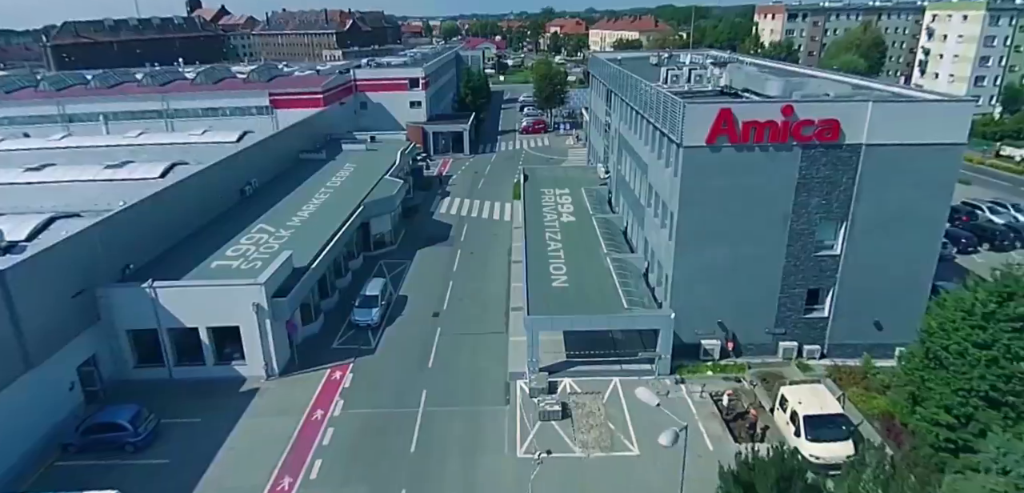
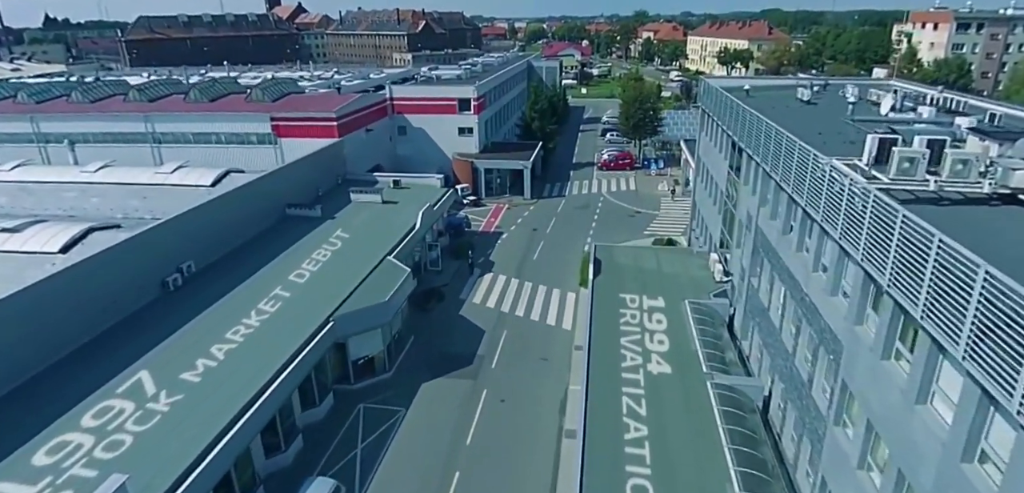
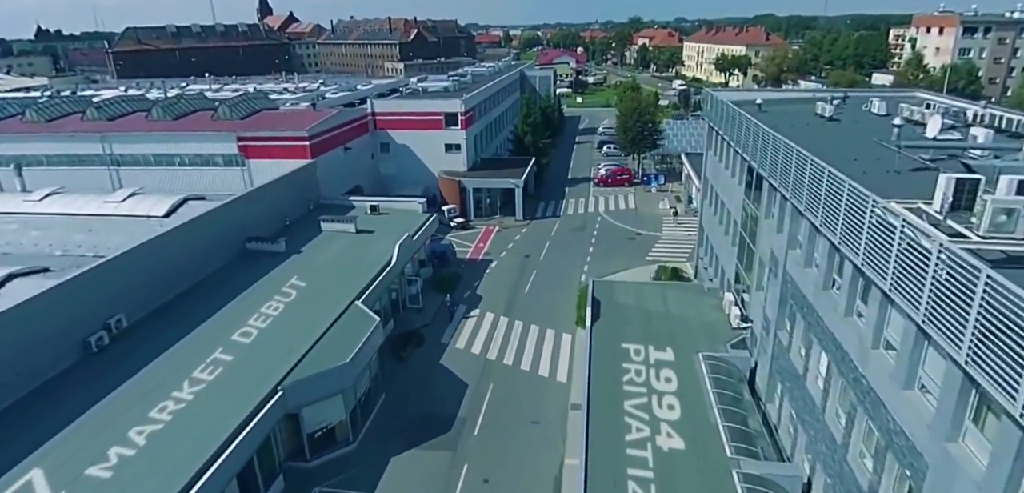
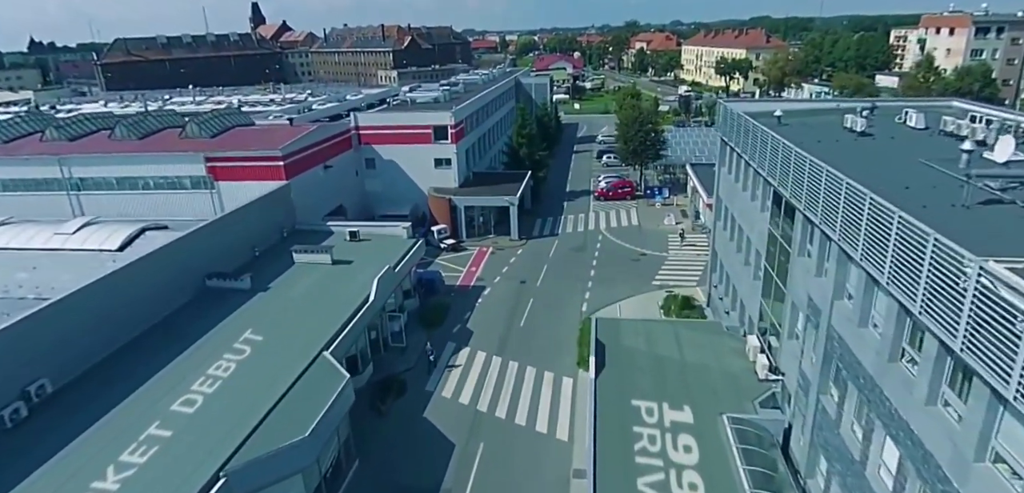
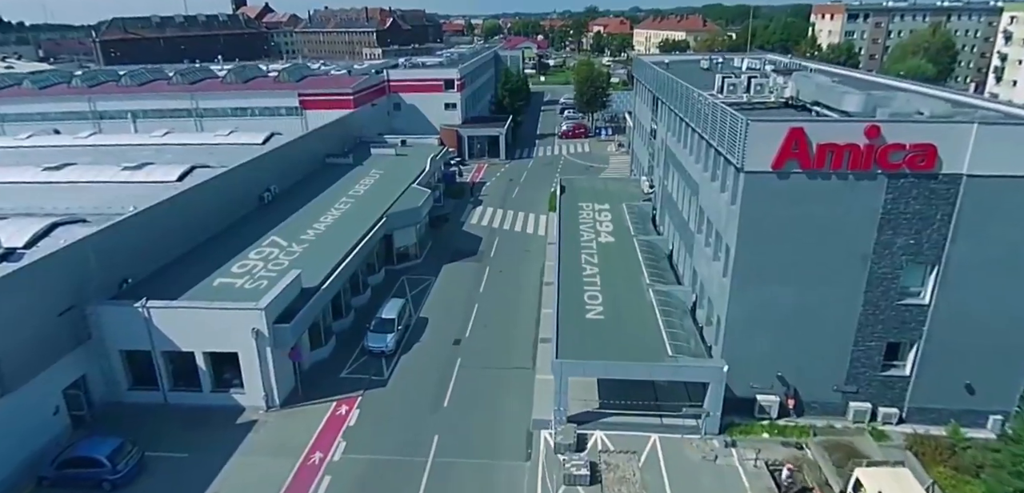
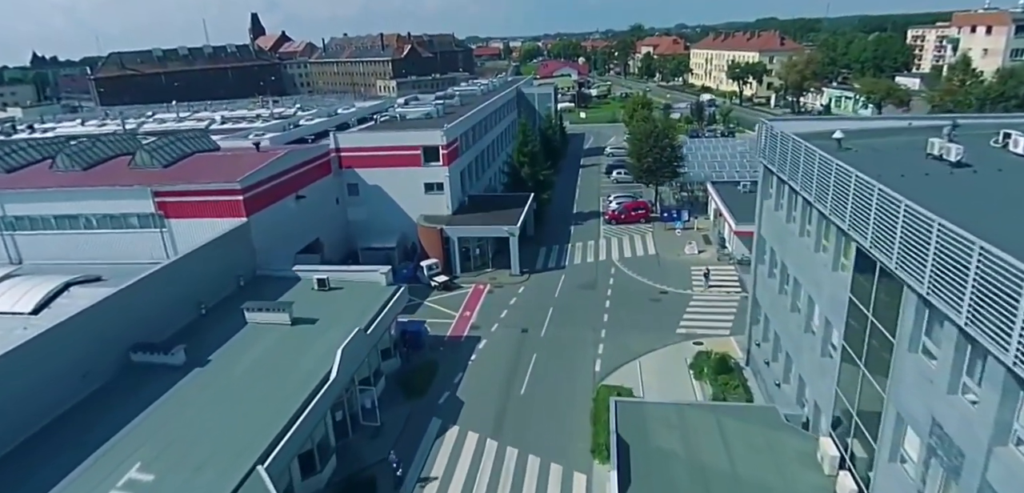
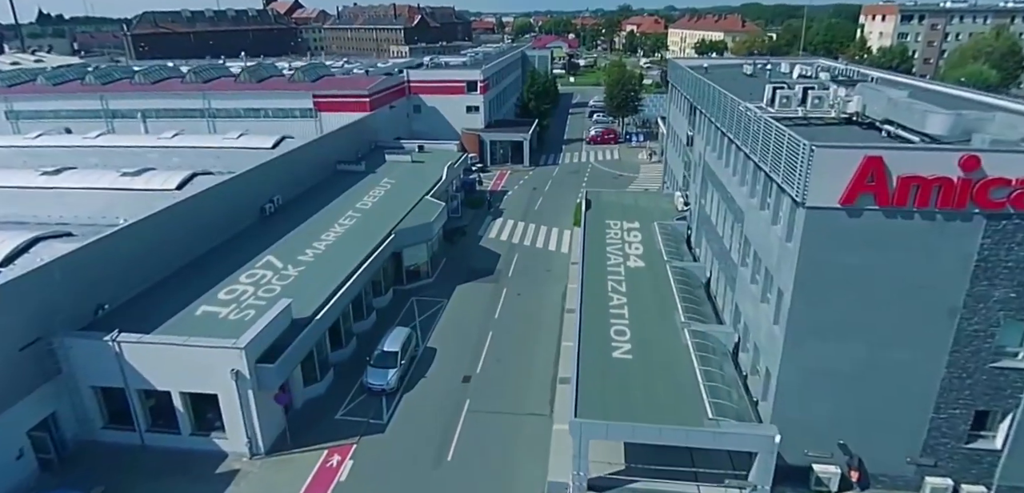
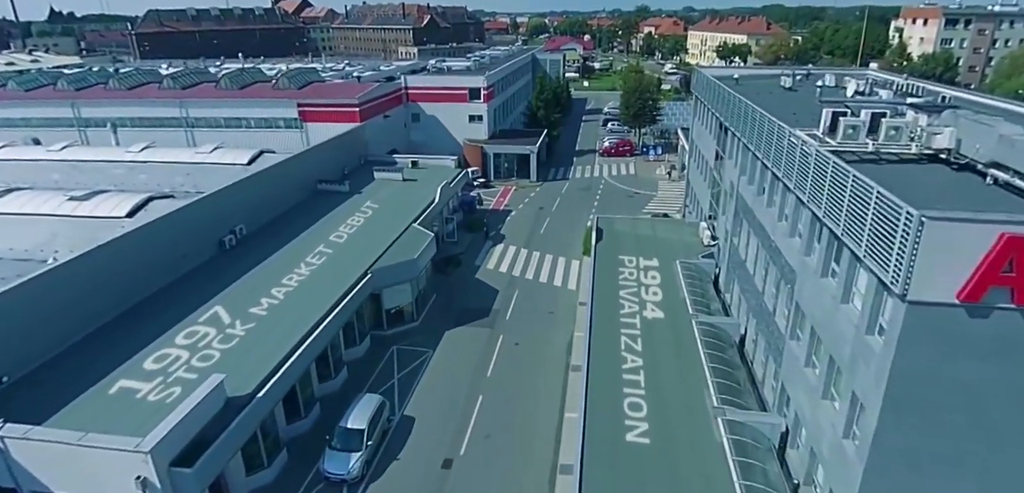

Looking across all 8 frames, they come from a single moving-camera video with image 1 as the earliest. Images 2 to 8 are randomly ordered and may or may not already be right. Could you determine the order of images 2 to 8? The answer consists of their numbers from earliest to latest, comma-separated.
5, 7, 8, 2, 3, 4, 6
